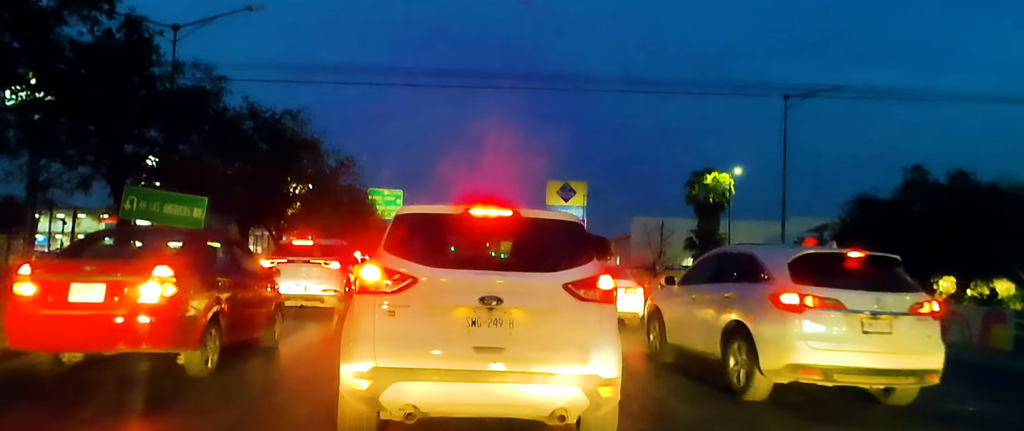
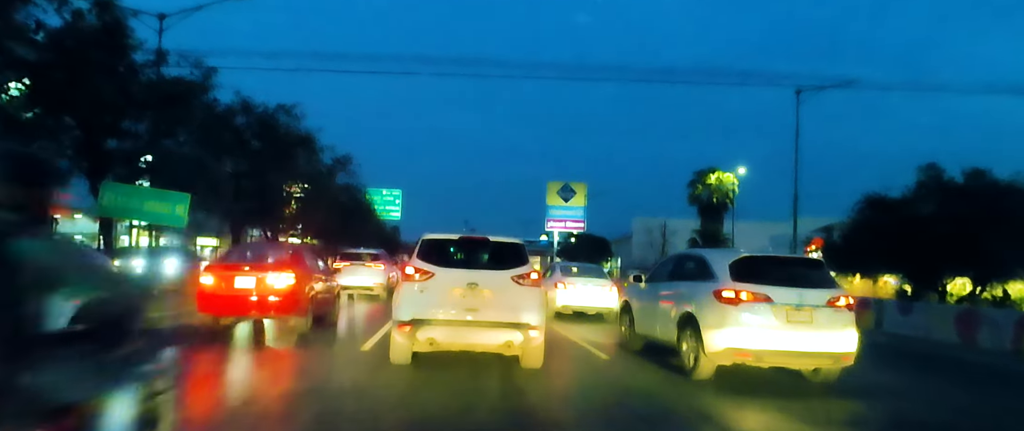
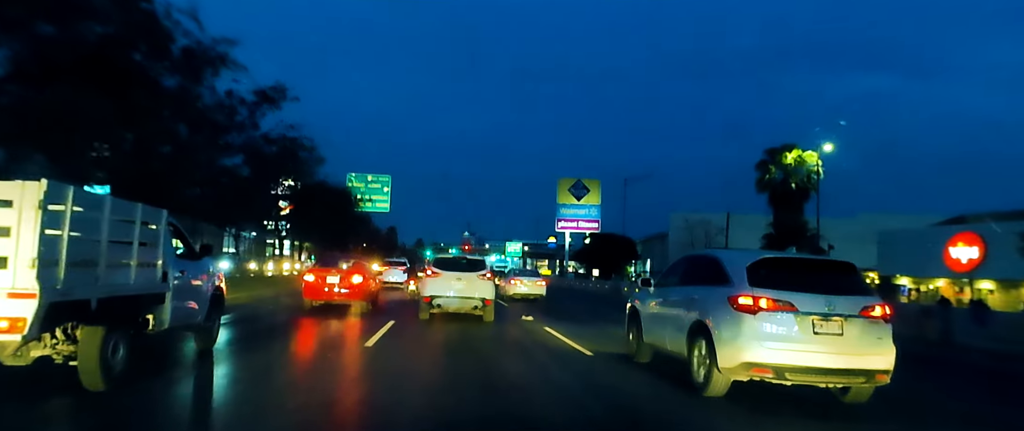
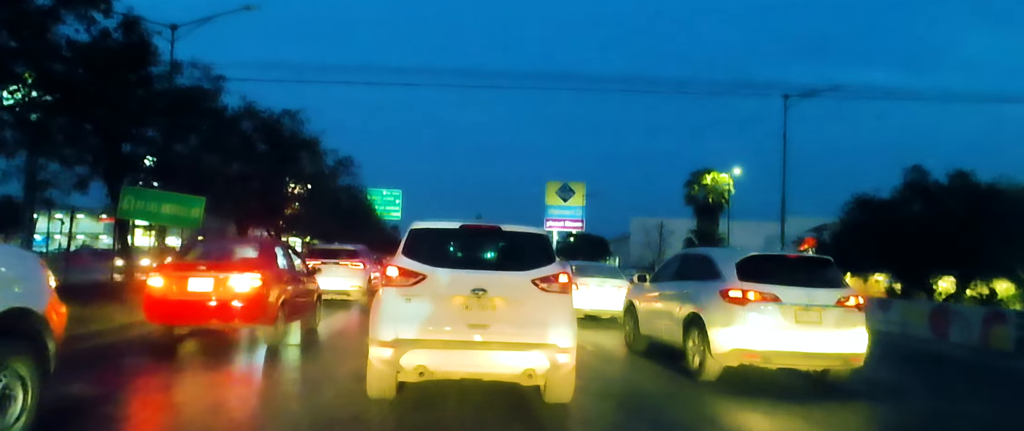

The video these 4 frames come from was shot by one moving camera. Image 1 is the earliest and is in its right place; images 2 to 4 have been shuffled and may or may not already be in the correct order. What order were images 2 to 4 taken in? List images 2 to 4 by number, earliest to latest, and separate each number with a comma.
4, 2, 3
